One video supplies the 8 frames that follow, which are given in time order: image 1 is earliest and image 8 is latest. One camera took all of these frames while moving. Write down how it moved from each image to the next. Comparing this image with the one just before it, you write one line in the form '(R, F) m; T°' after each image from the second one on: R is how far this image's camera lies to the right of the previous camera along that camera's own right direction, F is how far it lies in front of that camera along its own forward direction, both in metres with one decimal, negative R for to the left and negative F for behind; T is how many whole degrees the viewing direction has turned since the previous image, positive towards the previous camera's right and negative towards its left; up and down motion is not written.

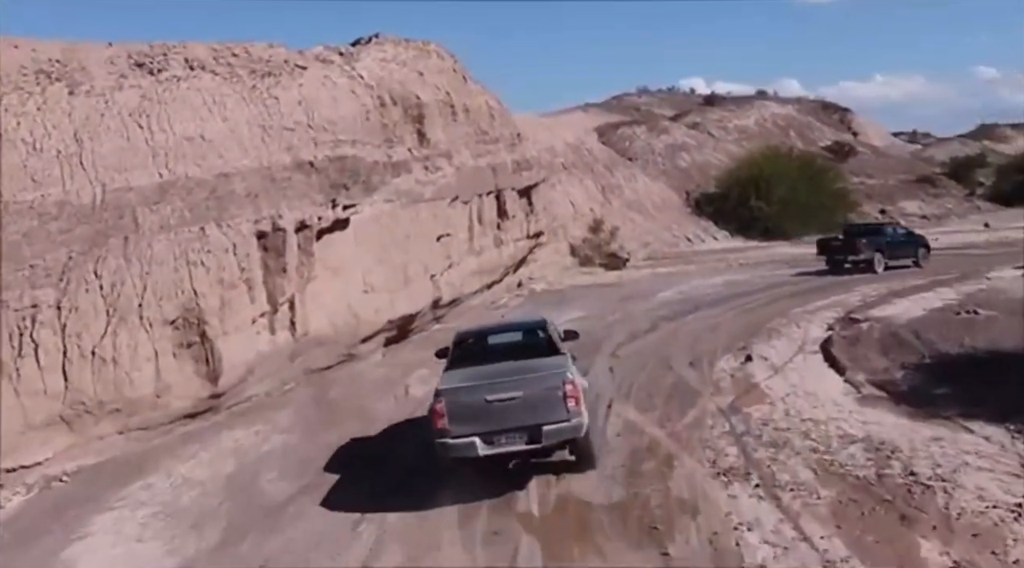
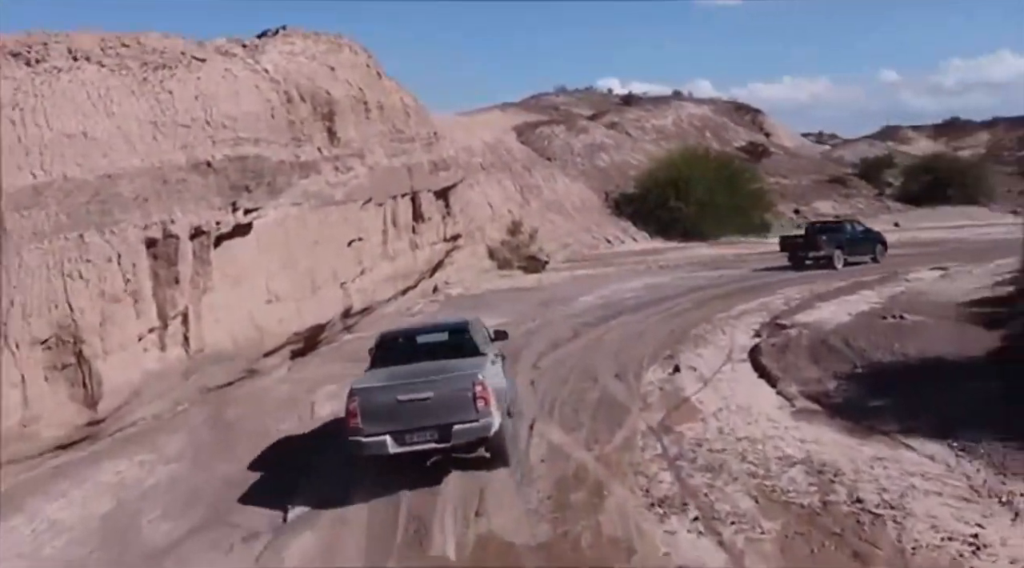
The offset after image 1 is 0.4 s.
(0.0, +1.2) m; +4°
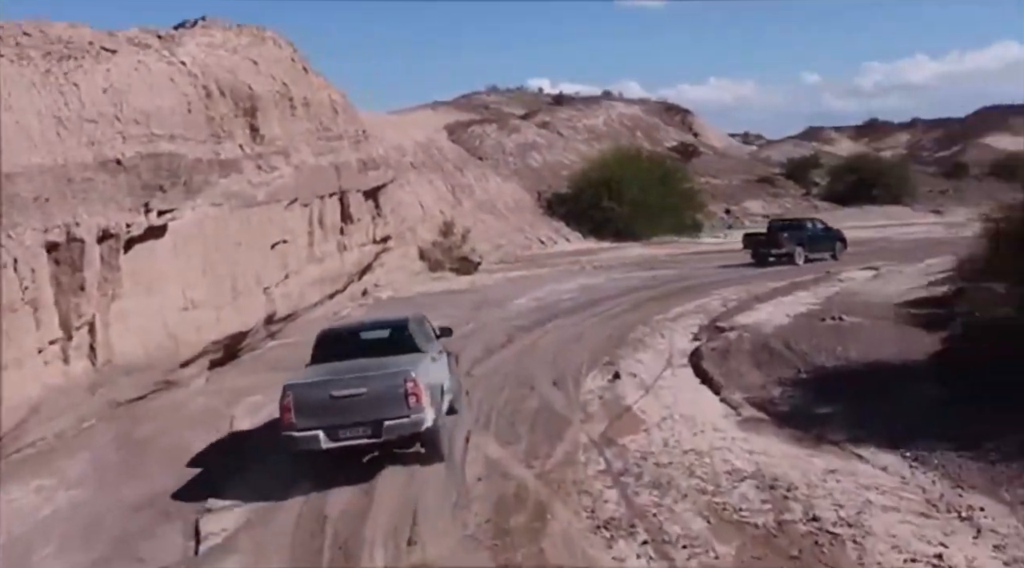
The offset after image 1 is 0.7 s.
(0.0, +0.9) m; +4°
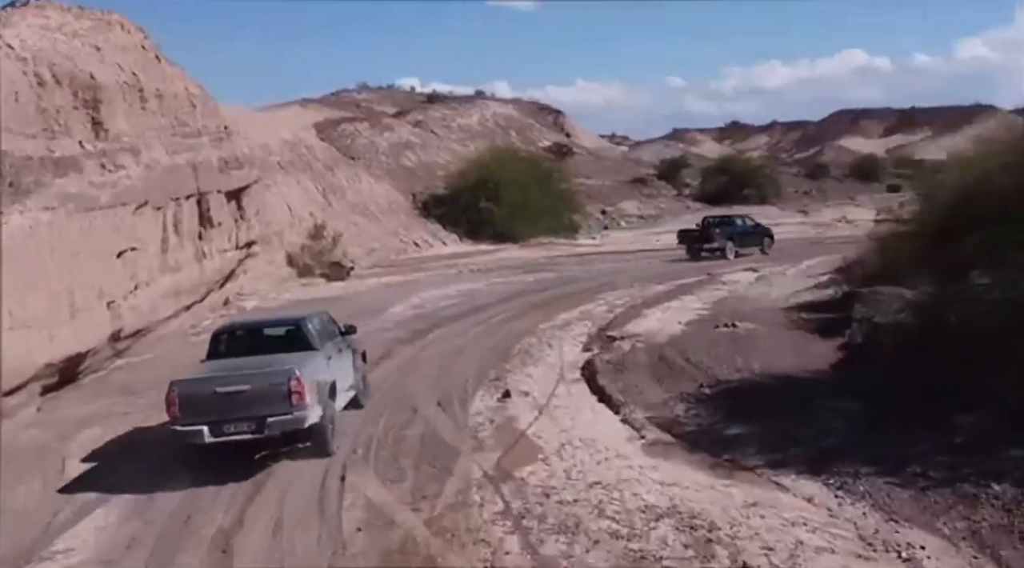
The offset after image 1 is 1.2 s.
(-0.1, +1.7) m; +7°
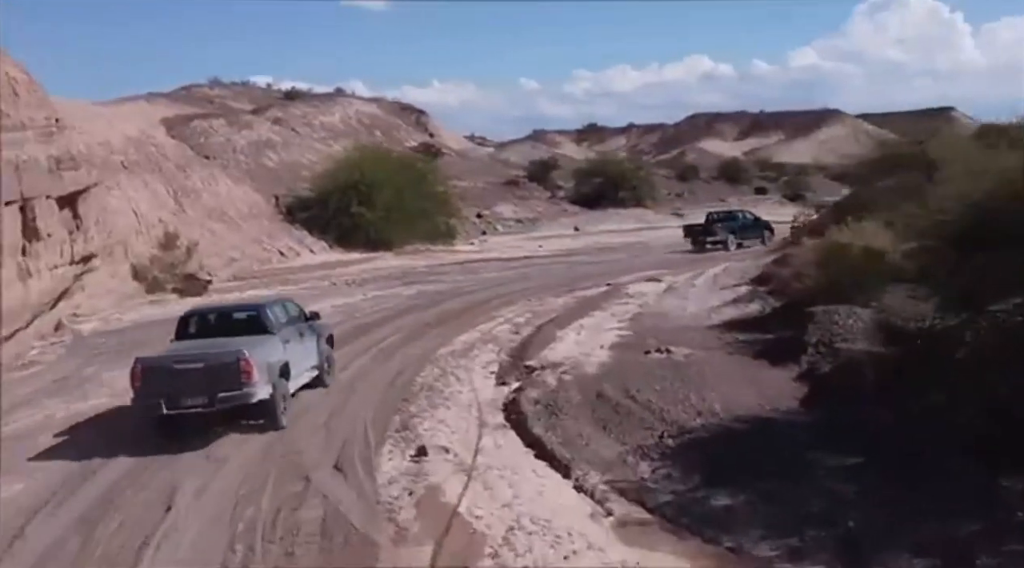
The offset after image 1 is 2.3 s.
(-0.7, +3.4) m; +8°
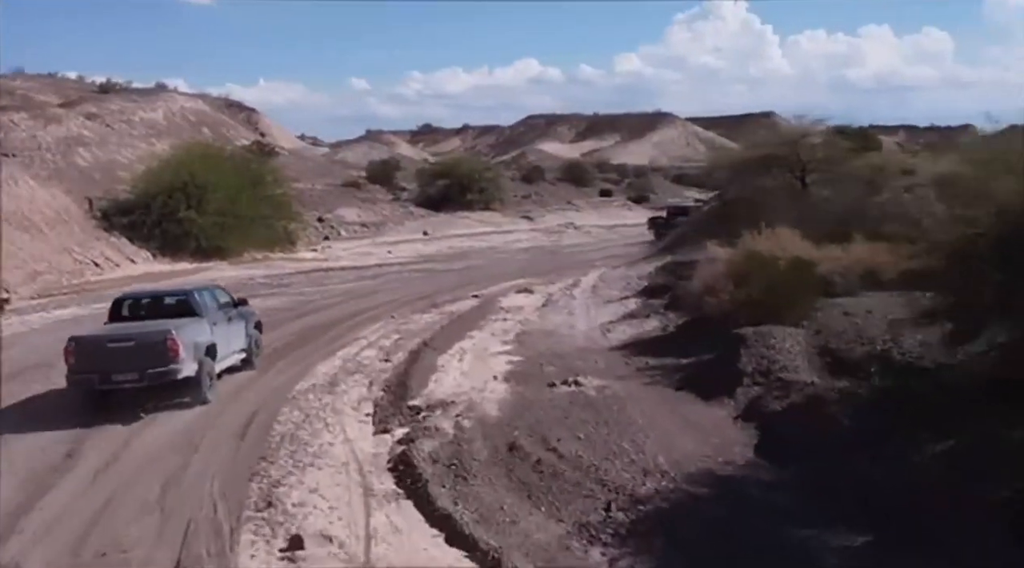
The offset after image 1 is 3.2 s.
(-0.7, +3.2) m; +9°
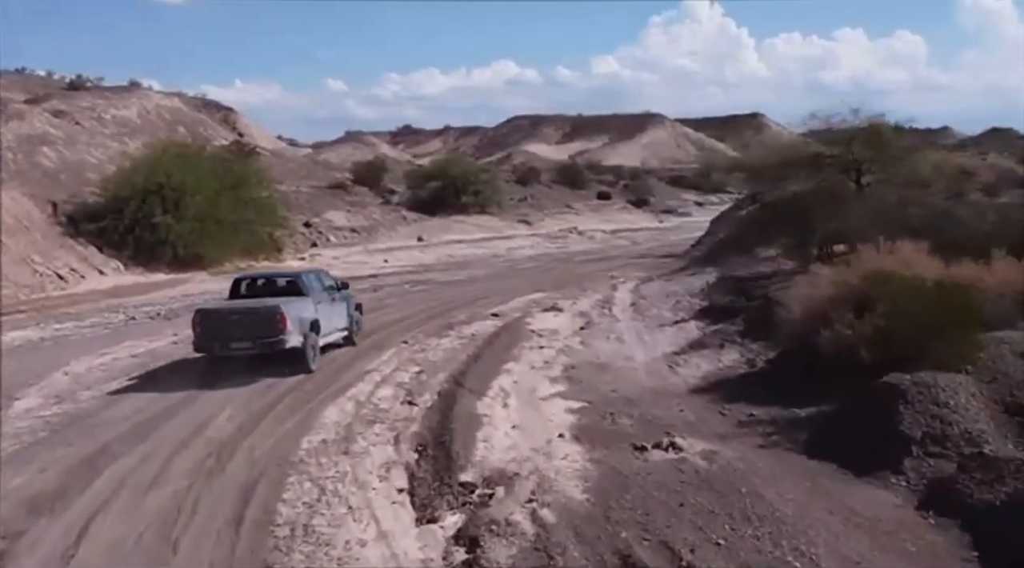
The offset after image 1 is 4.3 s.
(-1.2, +3.8) m; +1°
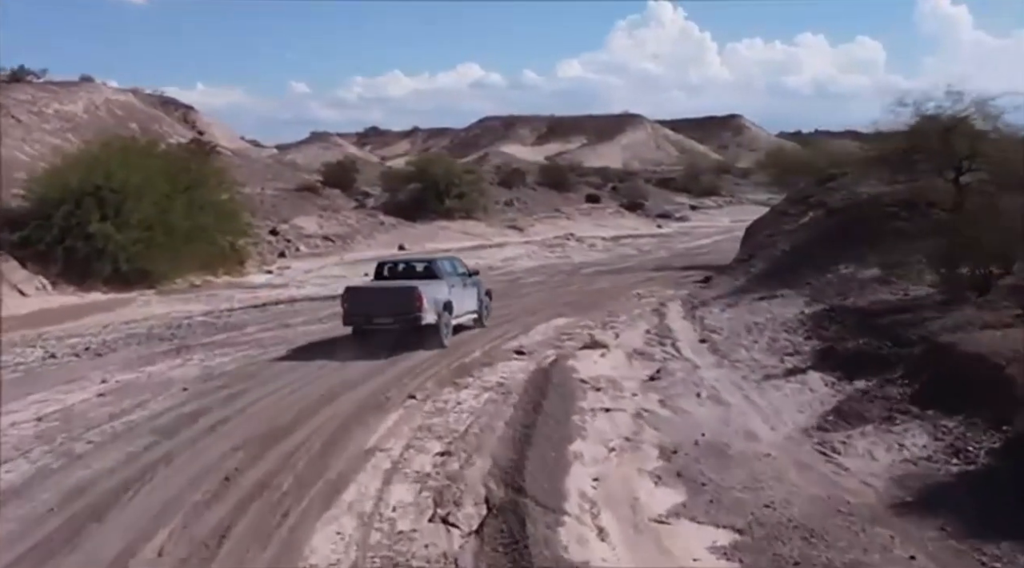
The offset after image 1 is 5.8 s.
(-1.3, +5.9) m; +2°
